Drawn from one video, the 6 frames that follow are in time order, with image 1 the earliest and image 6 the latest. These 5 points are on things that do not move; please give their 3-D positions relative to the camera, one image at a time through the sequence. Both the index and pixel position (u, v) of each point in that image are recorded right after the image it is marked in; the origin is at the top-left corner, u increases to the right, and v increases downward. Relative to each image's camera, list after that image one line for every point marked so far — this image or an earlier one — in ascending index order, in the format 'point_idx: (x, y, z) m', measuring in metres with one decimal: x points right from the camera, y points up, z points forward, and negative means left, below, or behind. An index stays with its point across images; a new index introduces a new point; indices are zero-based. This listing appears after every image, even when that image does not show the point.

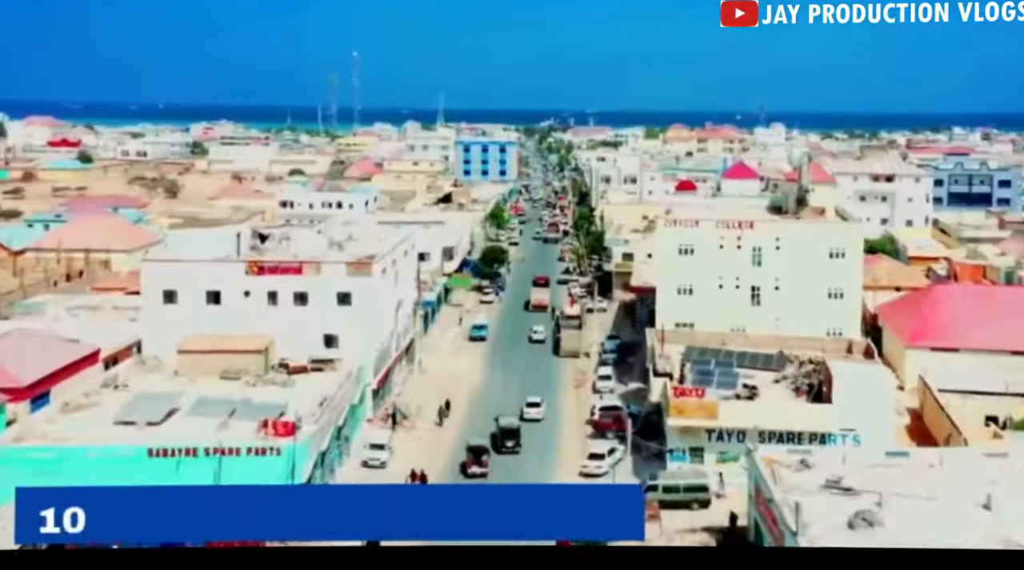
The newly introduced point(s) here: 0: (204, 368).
0: (-5.6, -1.5, +17.8) m
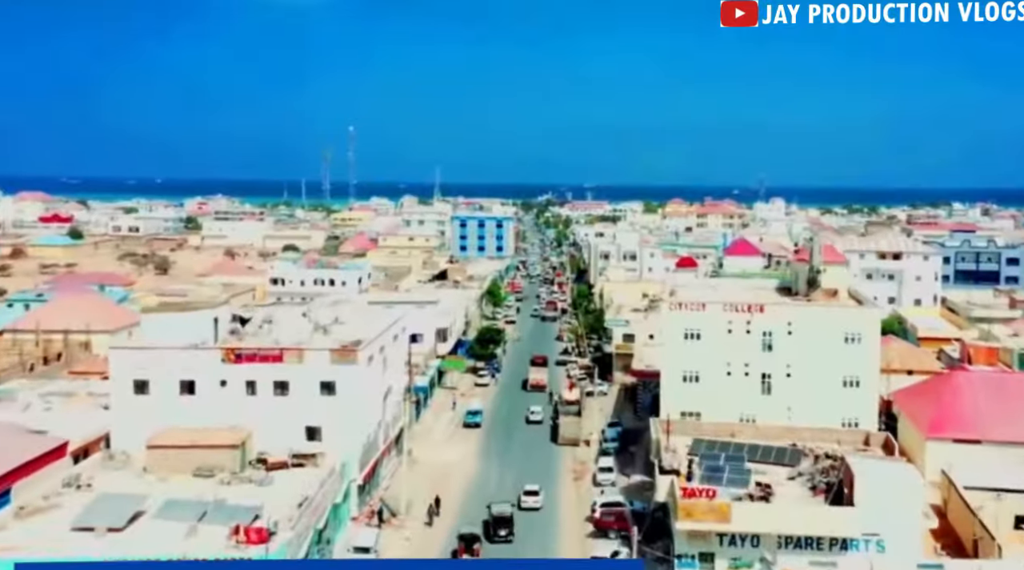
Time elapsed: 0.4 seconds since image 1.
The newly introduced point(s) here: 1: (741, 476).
0: (-5.7, -3.0, +16.5) m
1: (+3.9, -3.2, +16.6) m
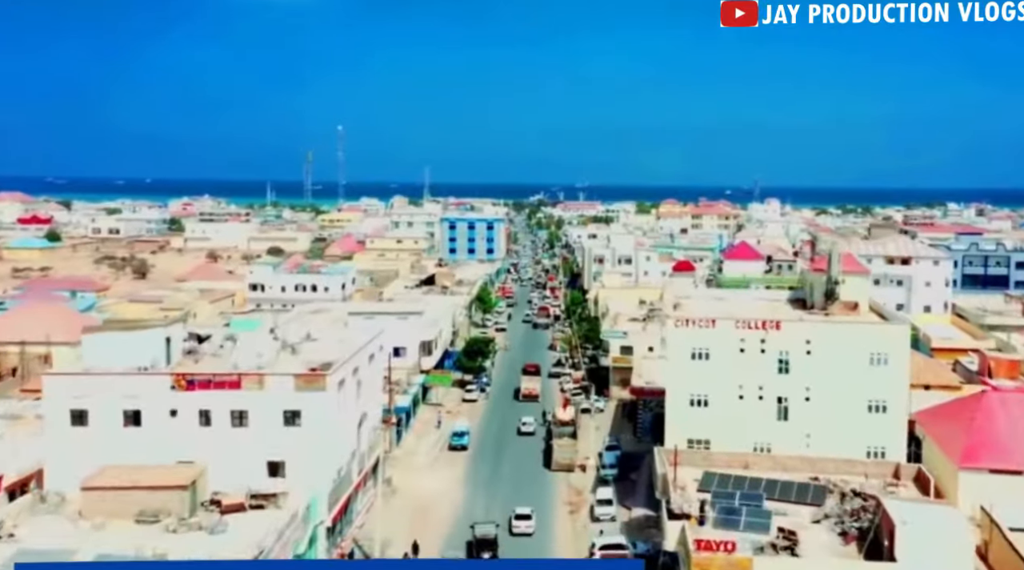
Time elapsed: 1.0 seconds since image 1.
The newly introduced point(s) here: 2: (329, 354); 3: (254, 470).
0: (-5.8, -3.3, +14.4) m
1: (+3.7, -3.5, +14.6) m
2: (-3.5, -1.3, +18.7) m
3: (-4.2, -3.0, +15.9) m
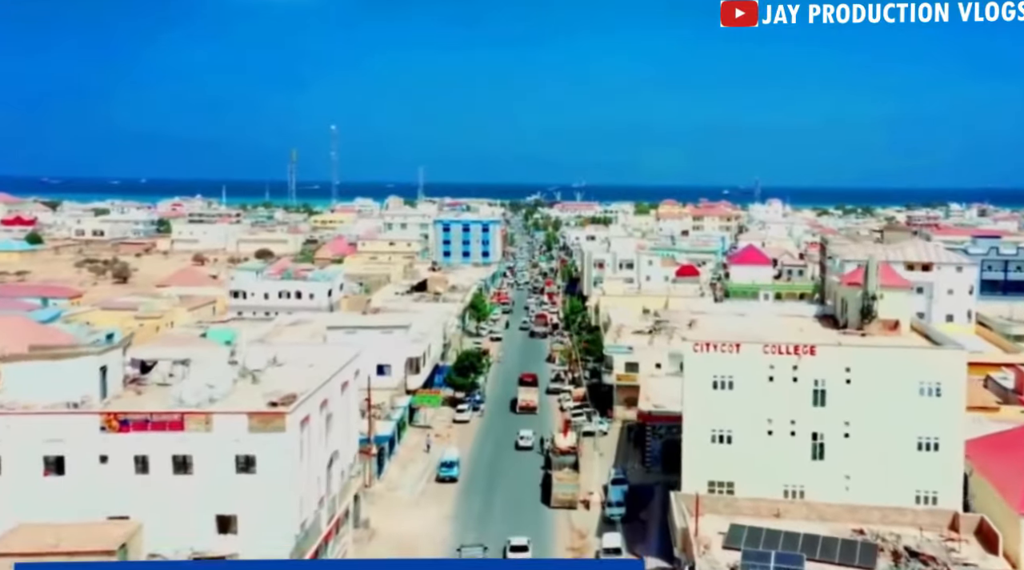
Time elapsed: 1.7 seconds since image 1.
0: (-5.9, -3.6, +12.0) m
1: (+3.6, -3.8, +12.2) m
2: (-3.6, -1.6, +16.2) m
3: (-4.3, -3.3, +13.4) m
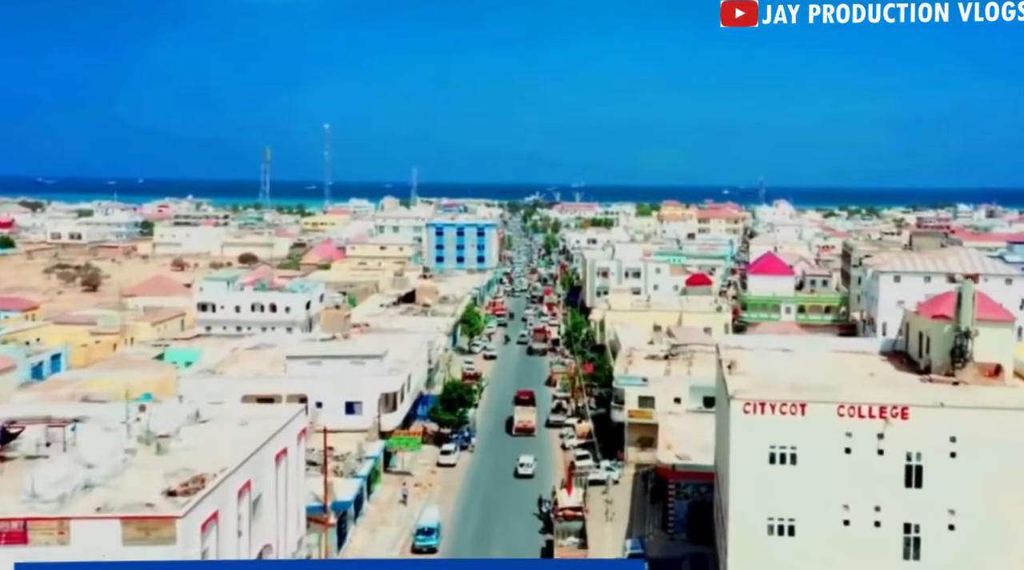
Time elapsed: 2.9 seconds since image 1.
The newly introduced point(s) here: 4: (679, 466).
0: (-6.1, -4.1, +8.0) m
1: (+3.5, -4.3, +8.2) m
2: (-3.7, -2.1, +12.2) m
3: (-4.4, -3.8, +9.4) m
4: (+3.1, -3.4, +18.2) m
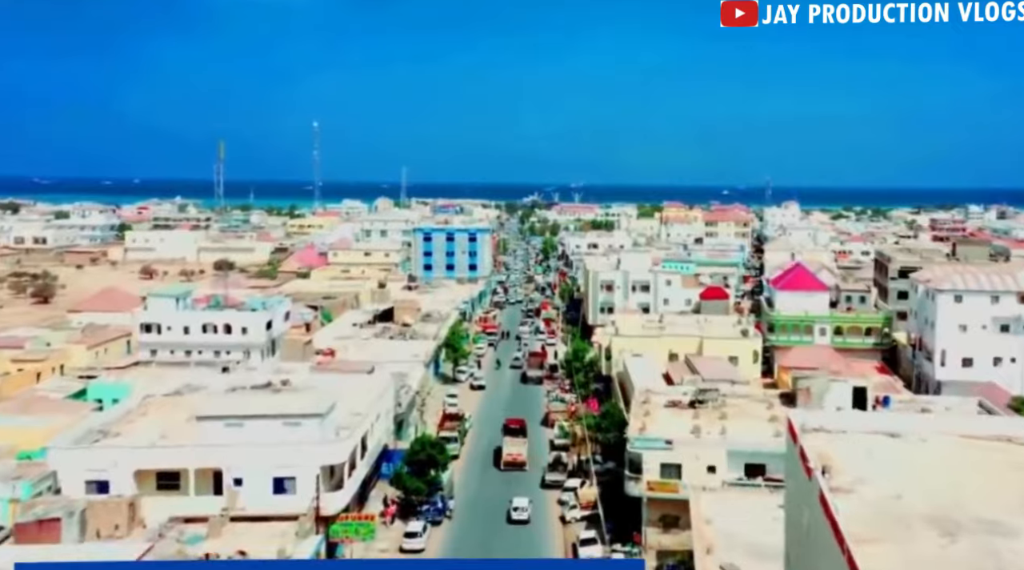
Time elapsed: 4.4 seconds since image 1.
0: (-6.3, -4.7, +2.7) m
1: (+3.2, -4.9, +2.9) m
2: (-4.0, -2.7, +6.9) m
3: (-4.7, -4.4, +4.1) m
4: (+2.8, -4.0, +12.9) m
